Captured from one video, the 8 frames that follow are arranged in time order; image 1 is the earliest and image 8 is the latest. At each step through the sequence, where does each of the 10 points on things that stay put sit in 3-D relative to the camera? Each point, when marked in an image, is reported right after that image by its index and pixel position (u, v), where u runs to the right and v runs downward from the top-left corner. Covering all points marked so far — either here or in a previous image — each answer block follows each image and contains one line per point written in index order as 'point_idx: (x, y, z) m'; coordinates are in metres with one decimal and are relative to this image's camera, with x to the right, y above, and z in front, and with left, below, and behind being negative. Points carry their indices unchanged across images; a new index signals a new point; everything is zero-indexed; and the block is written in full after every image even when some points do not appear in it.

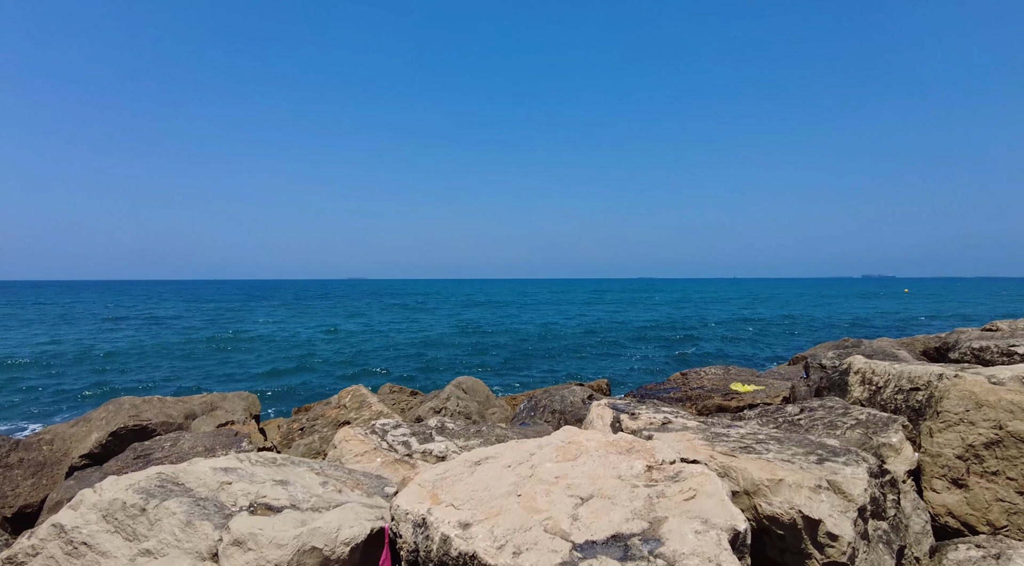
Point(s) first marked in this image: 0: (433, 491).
0: (-0.7, -1.7, +5.2) m
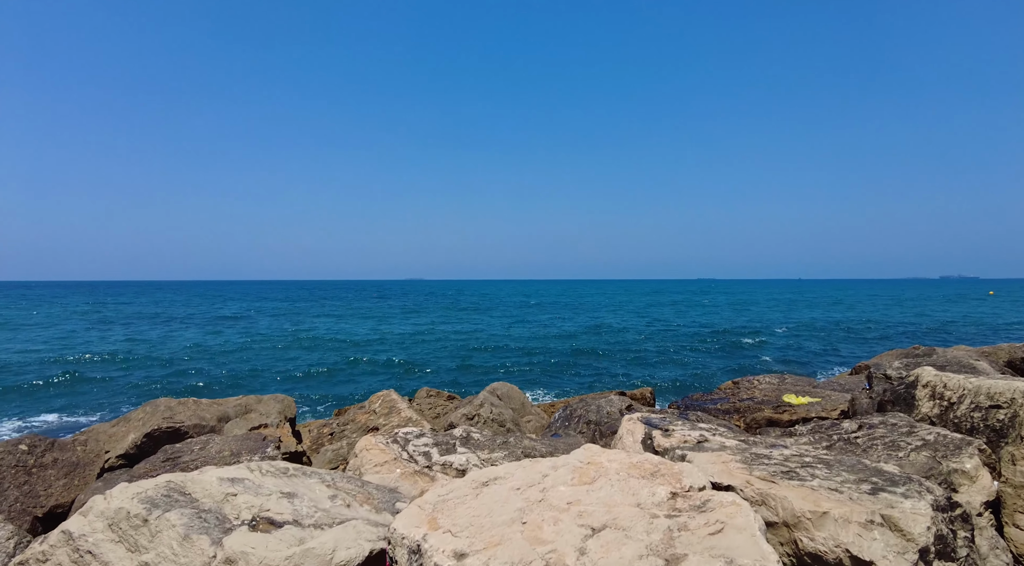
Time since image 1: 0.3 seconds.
0: (-0.6, -1.7, +4.9) m
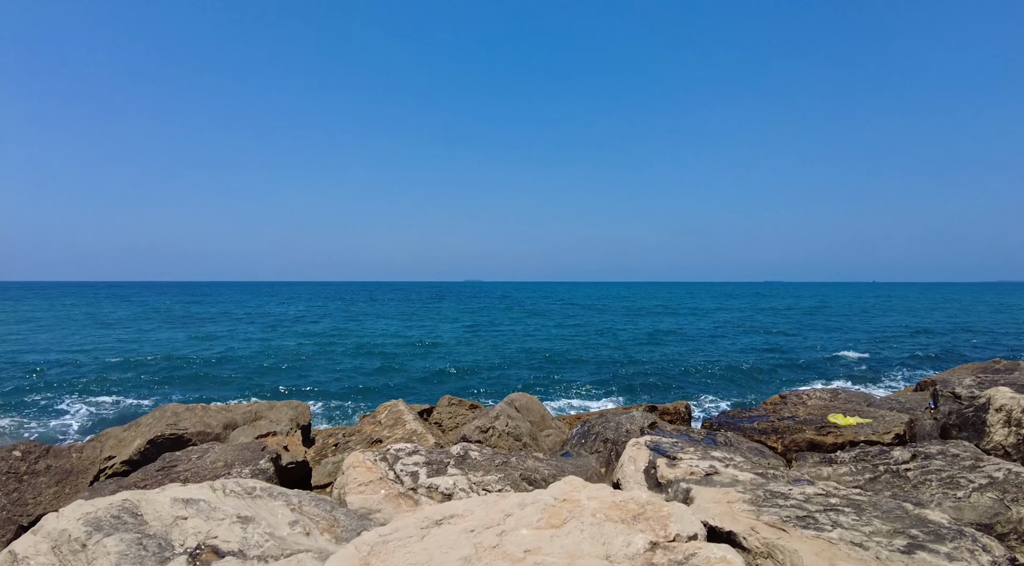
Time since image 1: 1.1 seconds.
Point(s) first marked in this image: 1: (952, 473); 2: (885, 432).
0: (-1.0, -1.8, +4.2) m
1: (+4.9, -2.1, +7.2) m
2: (+5.7, -2.3, +9.9) m
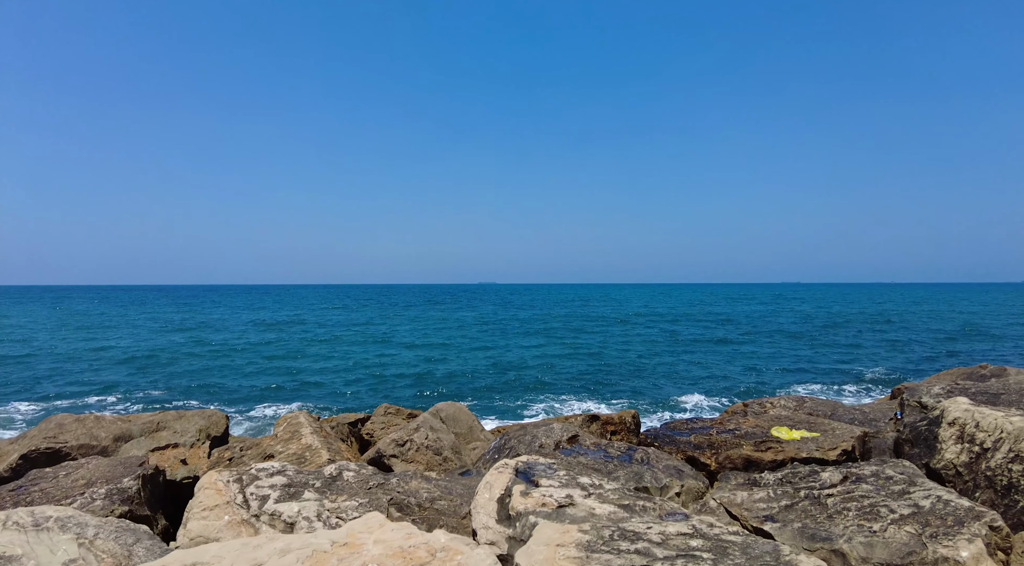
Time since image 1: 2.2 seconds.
0: (-2.4, -1.8, +3.4) m
1: (+3.5, -2.1, +6.2) m
2: (+4.4, -2.3, +8.9) m
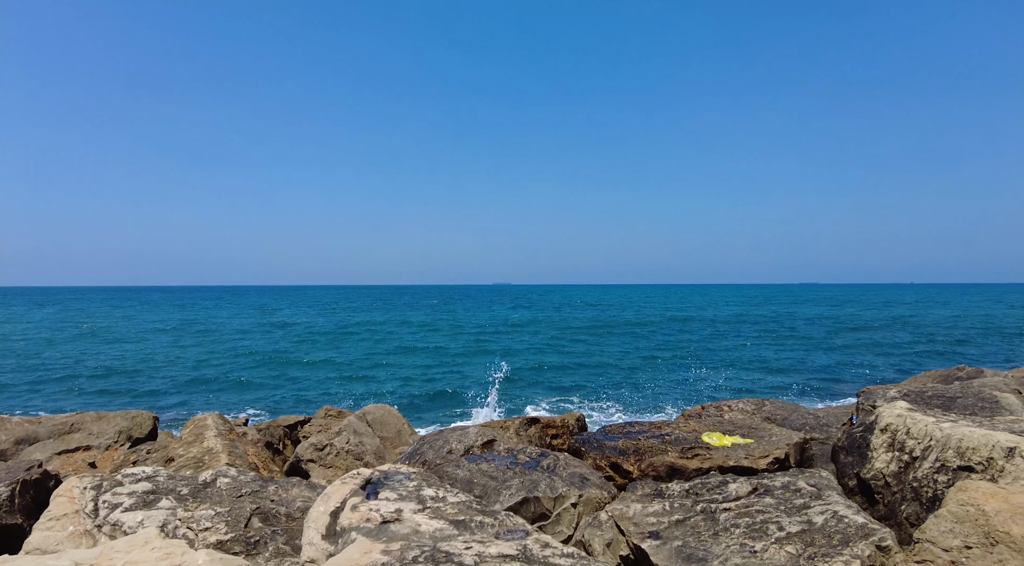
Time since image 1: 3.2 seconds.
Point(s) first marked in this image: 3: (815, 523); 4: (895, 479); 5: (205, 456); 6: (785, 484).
0: (-3.7, -1.7, +2.9) m
1: (+2.3, -2.0, +5.7) m
2: (+3.2, -2.2, +8.3) m
3: (+2.5, -2.0, +5.3) m
4: (+4.2, -2.1, +7.0) m
5: (-4.0, -2.2, +8.4) m
6: (+2.8, -2.0, +6.5) m
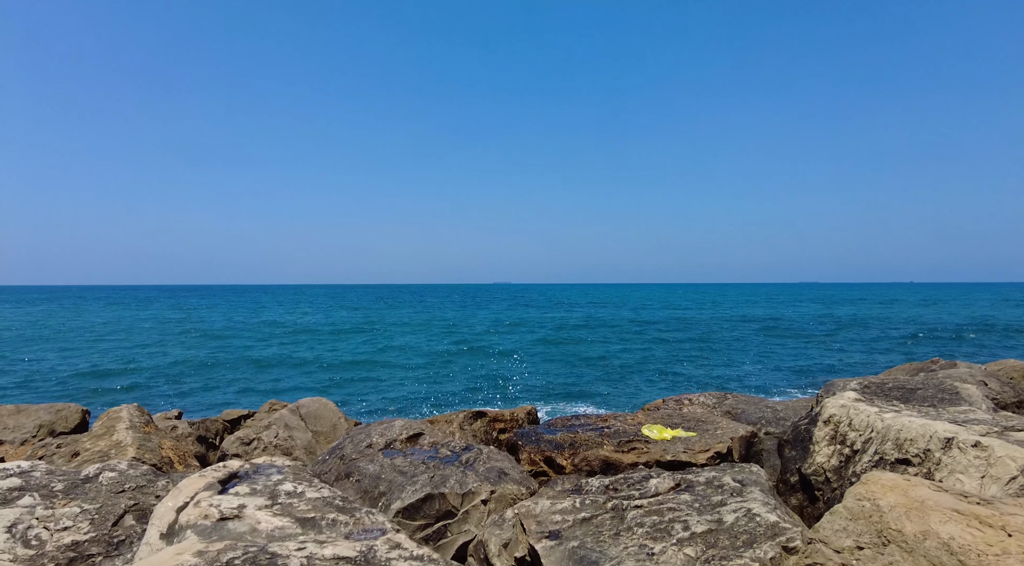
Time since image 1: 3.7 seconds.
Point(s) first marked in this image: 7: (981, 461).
0: (-4.6, -1.5, +2.4) m
1: (+1.4, -1.8, +5.1) m
2: (+2.3, -2.0, +7.7) m
3: (+1.6, -1.8, +4.8) m
4: (+3.3, -1.9, +6.5) m
5: (-4.9, -2.0, +7.9) m
6: (+1.9, -1.8, +6.0) m
7: (+3.8, -1.4, +5.2) m
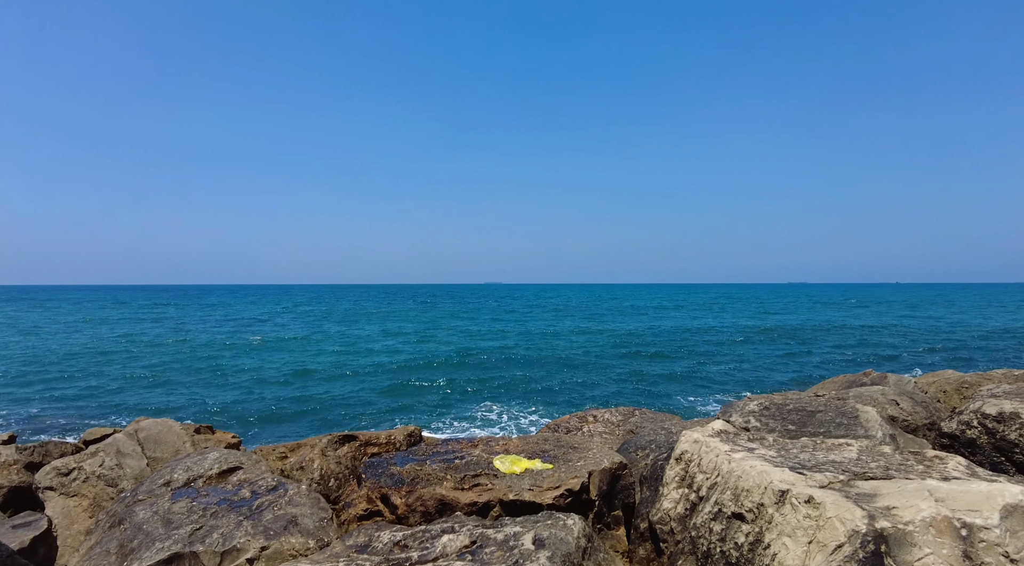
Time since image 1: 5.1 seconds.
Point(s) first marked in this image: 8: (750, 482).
0: (-6.4, -1.6, +1.3) m
1: (-0.4, -2.0, +4.1) m
2: (+0.4, -2.1, +6.7) m
3: (-0.2, -1.9, +3.8) m
4: (+1.4, -2.1, +5.5) m
5: (-6.8, -2.1, +6.8) m
6: (0.0, -1.9, +5.0) m
7: (+1.9, -1.6, +4.2) m
8: (+1.8, -1.5, +4.9) m
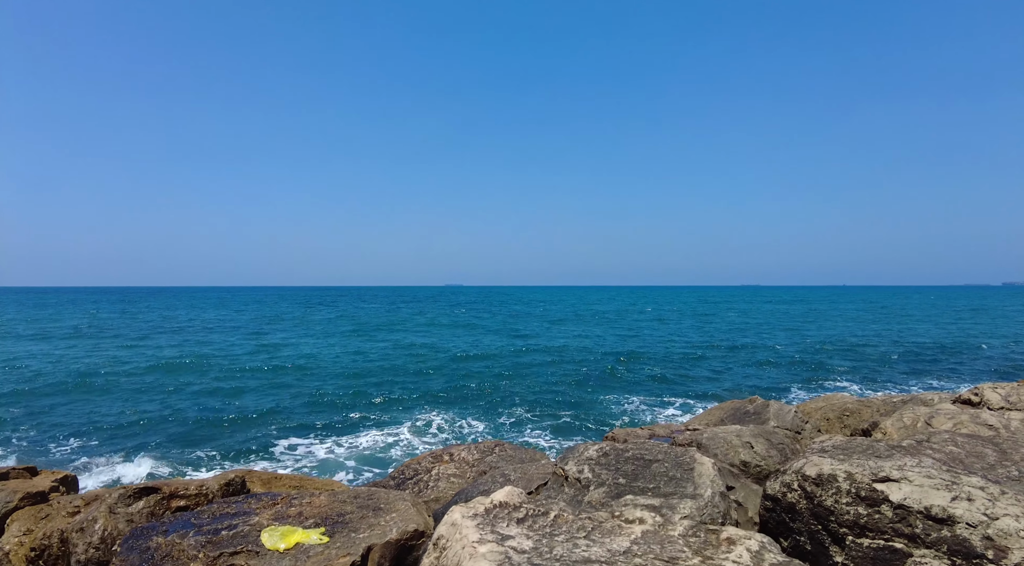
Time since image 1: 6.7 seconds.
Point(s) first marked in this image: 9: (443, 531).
0: (-8.2, -2.0, -0.1) m
1: (-2.4, -2.3, +3.1) m
2: (-1.7, -2.5, +5.7) m
3: (-2.2, -2.3, +2.7) m
4: (-0.7, -2.5, +4.6) m
5: (-8.9, -2.5, +5.3) m
6: (-2.0, -2.3, +4.0) m
7: (-0.1, -2.0, +3.3) m
8: (-0.3, -1.9, +3.9) m
9: (-0.5, -1.9, +5.0) m
